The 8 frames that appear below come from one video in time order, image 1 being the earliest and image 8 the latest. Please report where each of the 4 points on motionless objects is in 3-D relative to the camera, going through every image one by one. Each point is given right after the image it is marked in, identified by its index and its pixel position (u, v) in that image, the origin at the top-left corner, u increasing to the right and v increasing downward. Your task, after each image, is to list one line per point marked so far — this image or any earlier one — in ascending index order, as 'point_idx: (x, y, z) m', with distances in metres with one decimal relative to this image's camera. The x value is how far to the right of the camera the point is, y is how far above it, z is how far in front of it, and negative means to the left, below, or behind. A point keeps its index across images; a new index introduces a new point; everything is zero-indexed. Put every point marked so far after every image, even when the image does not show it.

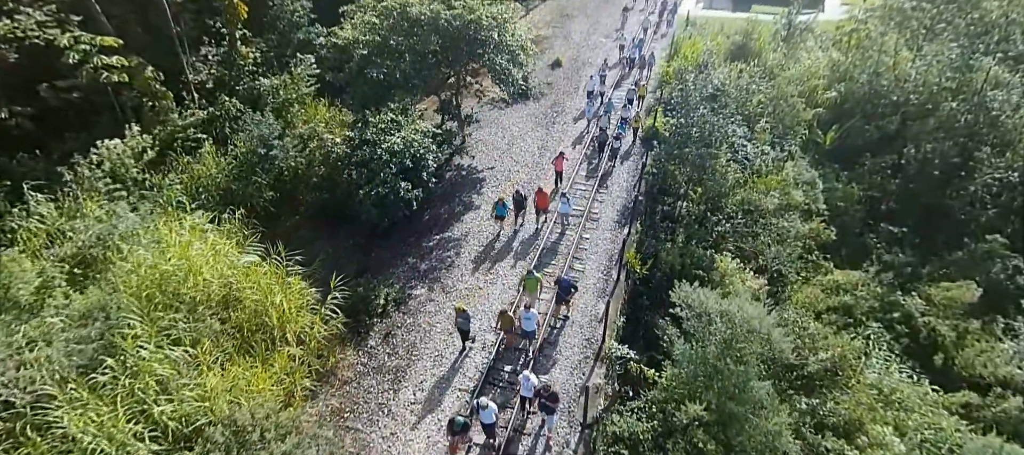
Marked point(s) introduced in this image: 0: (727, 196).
0: (+6.8, +1.1, +14.0) m
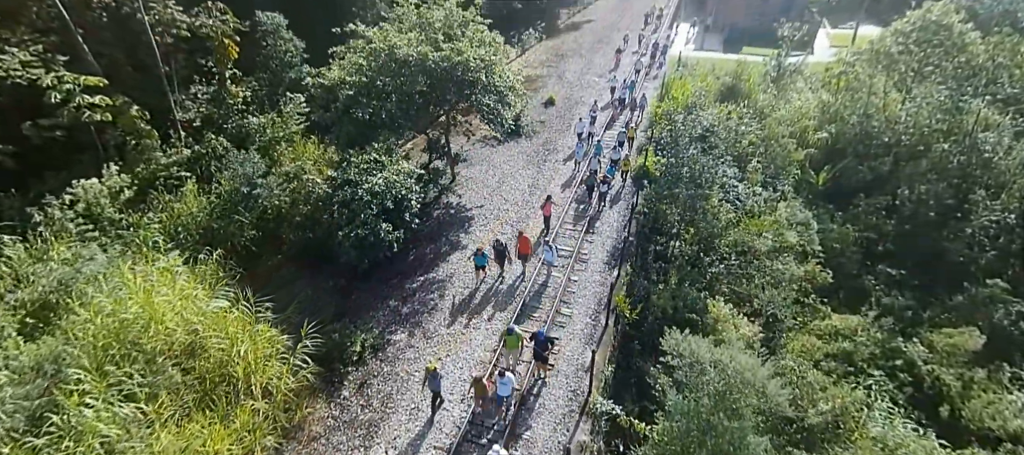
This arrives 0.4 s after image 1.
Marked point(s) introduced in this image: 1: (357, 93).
0: (+6.4, -0.2, +13.7) m
1: (-4.6, +4.0, +13.3) m
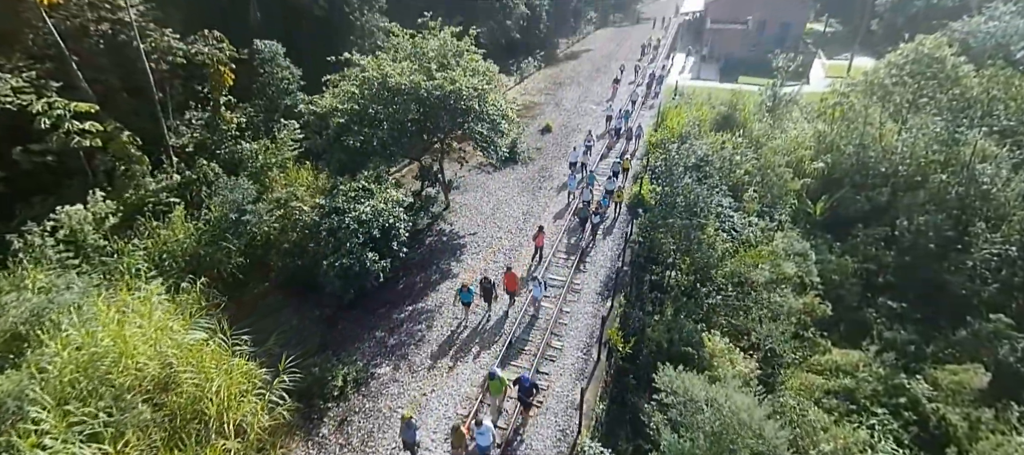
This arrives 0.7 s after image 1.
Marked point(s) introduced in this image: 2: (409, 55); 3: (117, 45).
0: (+6.2, -1.1, +13.5) m
1: (-4.8, +3.1, +13.3) m
2: (-3.3, +5.6, +14.6) m
3: (-11.7, +5.4, +13.4) m
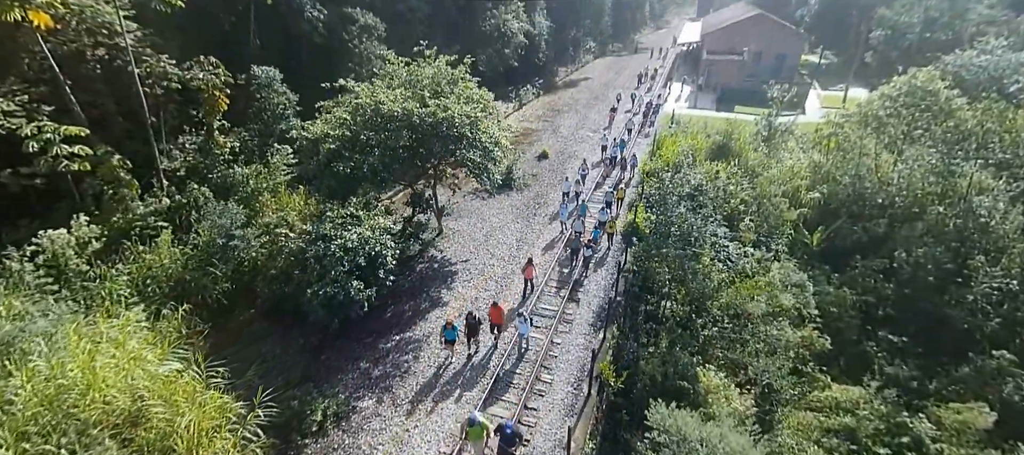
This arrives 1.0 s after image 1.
0: (+5.9, -2.0, +13.2) m
1: (-5.0, +2.4, +13.3) m
2: (-3.5, +4.7, +14.6) m
3: (-11.9, +4.7, +13.5) m
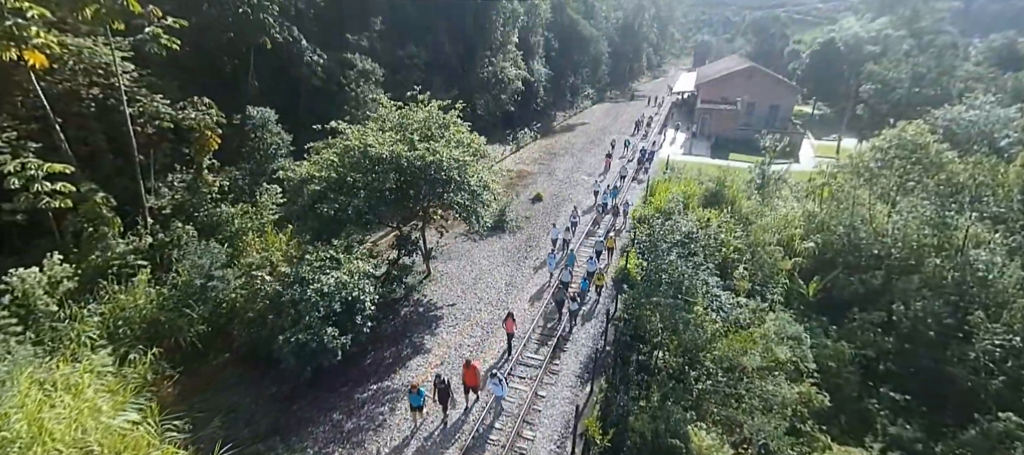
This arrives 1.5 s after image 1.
0: (+5.4, -3.4, +12.7) m
1: (-5.4, +1.1, +13.2) m
2: (-3.8, +3.3, +14.8) m
3: (-12.2, +3.6, +13.7) m
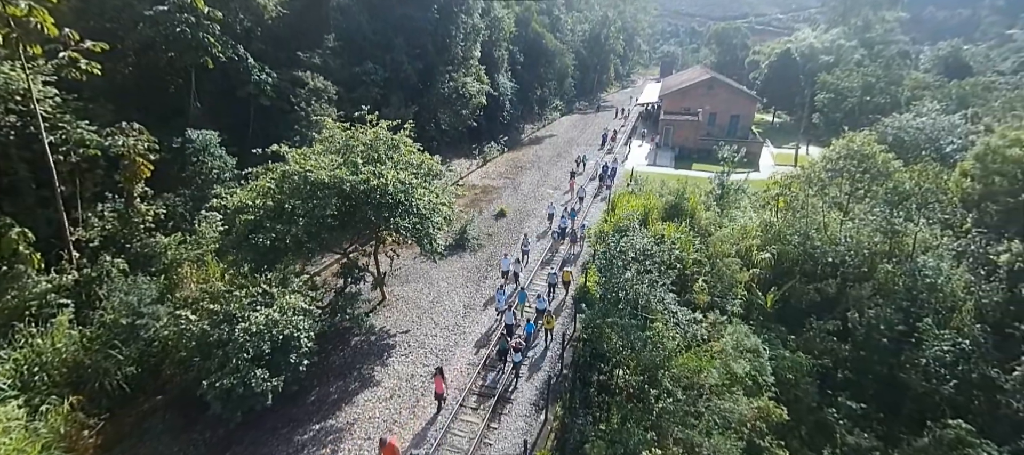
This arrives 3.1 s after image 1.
0: (+4.1, -3.9, +12.5) m
1: (-6.8, +0.3, +12.6) m
2: (-5.4, +2.5, +14.3) m
3: (-13.8, +2.6, +12.8) m
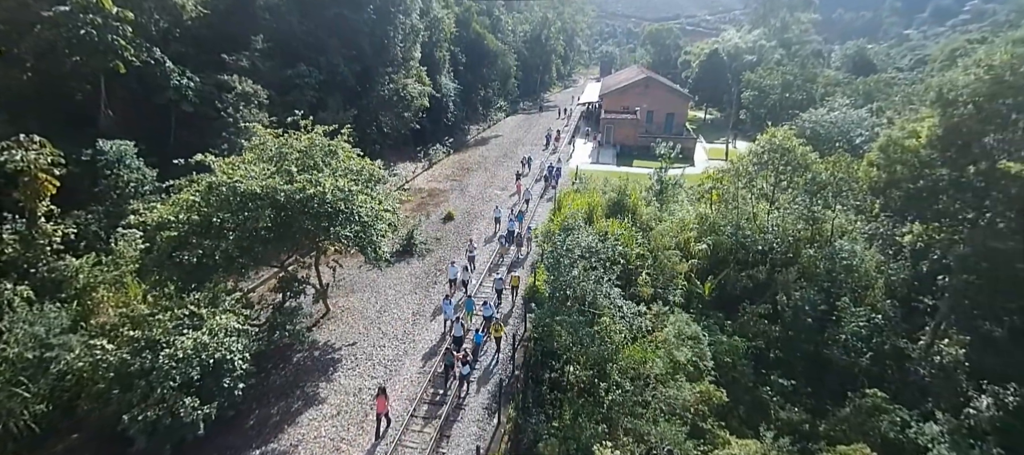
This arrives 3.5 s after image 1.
0: (+2.8, -3.9, +12.9) m
1: (-8.3, -0.1, +11.8) m
2: (-7.2, +2.1, +13.6) m
3: (-15.3, +1.8, +11.2) m
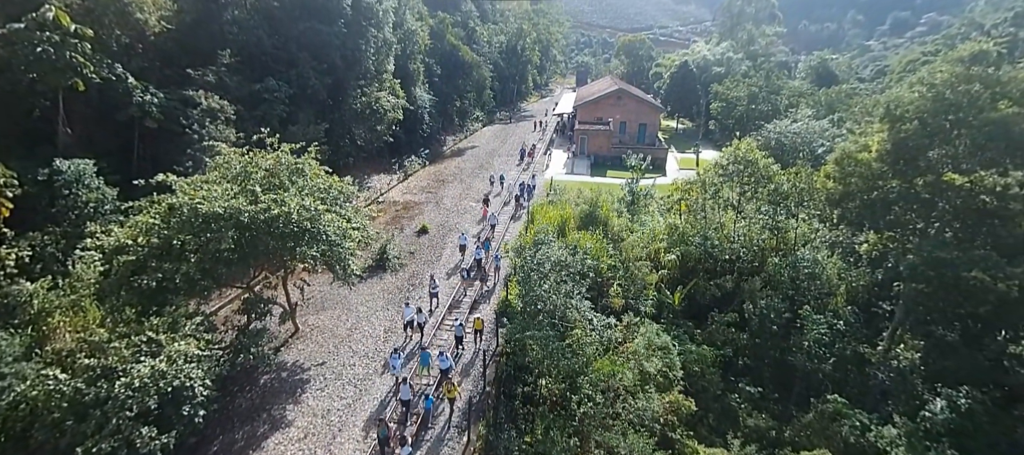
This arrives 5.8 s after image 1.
0: (+1.9, -4.3, +13.0) m
1: (-9.2, -0.7, +11.5) m
2: (-8.1, +1.6, +13.4) m
3: (-16.2, +1.2, +10.7) m
